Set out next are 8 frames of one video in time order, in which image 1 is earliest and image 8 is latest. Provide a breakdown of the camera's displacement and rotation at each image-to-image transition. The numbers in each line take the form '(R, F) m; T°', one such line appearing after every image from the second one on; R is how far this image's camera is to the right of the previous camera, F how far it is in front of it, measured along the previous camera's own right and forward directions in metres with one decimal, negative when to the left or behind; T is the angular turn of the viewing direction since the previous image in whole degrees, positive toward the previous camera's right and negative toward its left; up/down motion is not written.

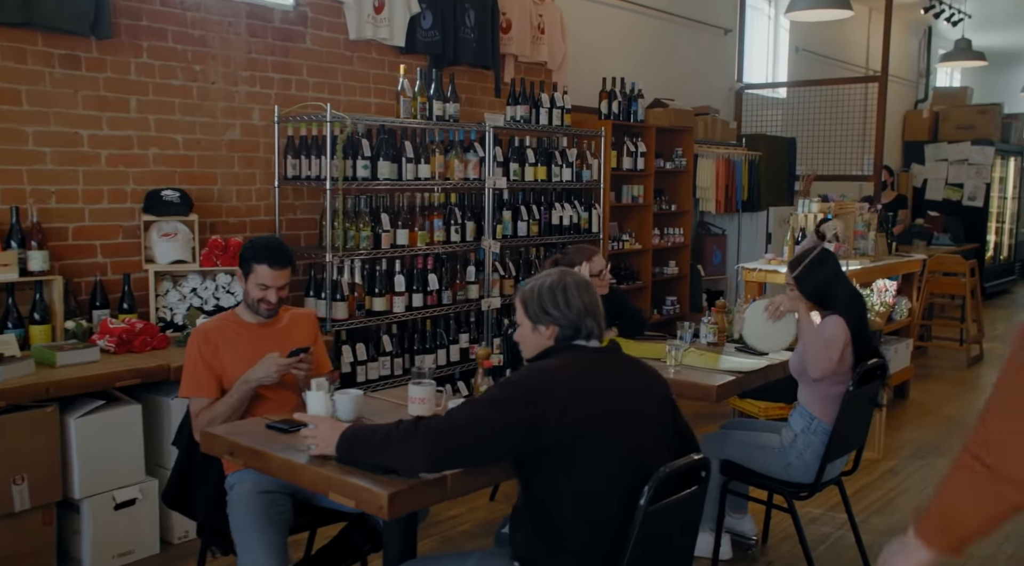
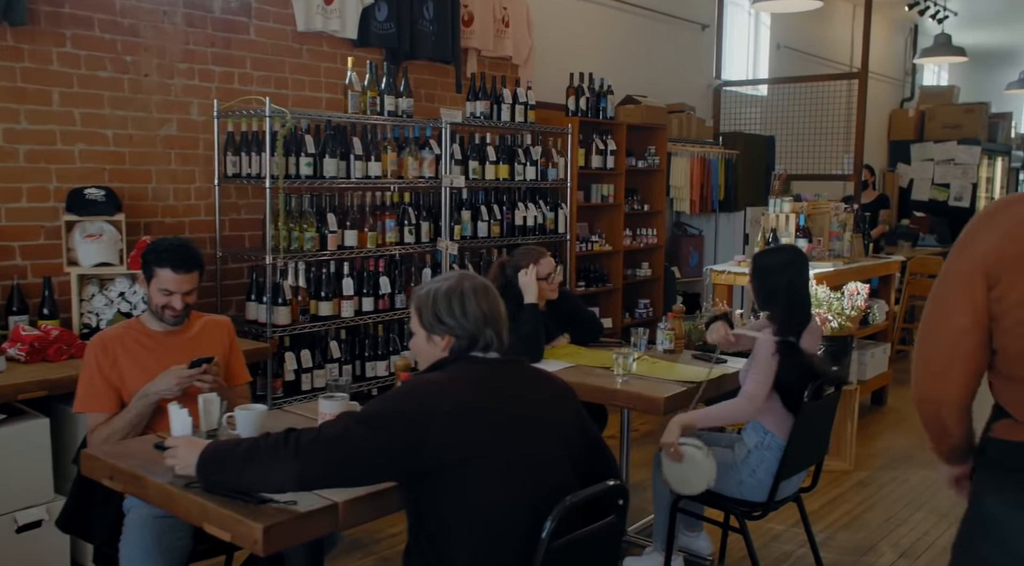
(+0.2, +0.2) m; 0°
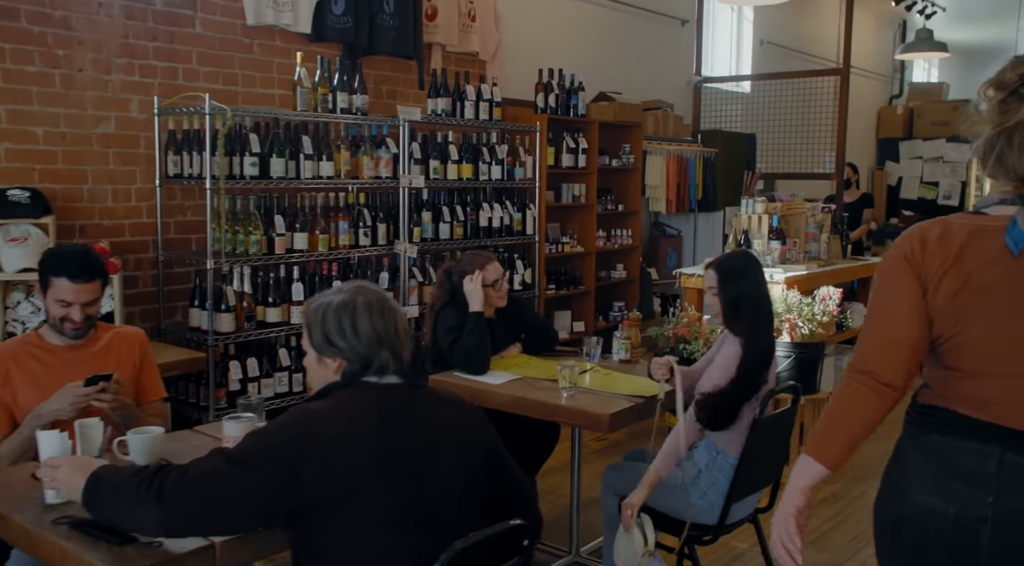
(+0.2, +0.2) m; 0°
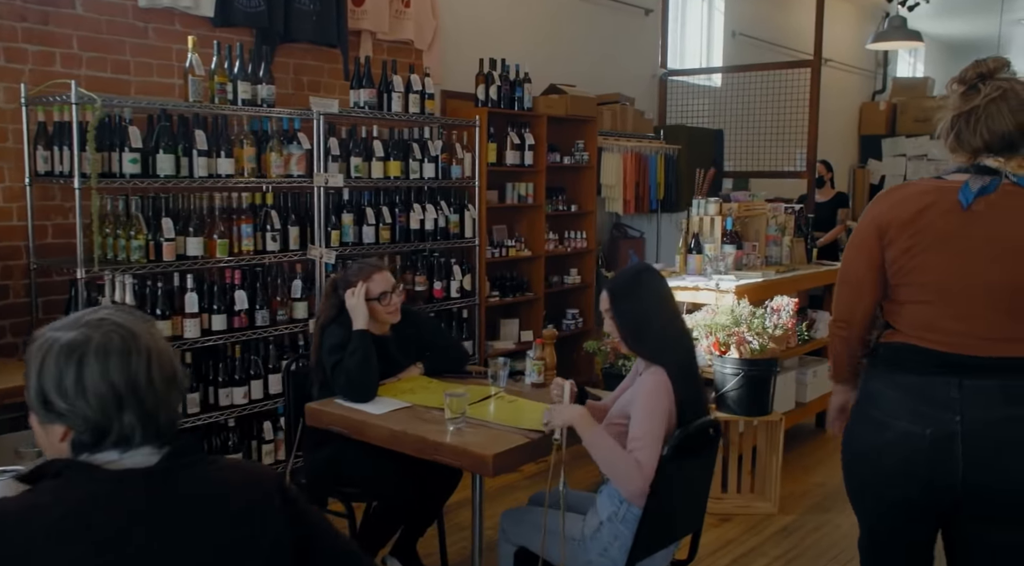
(+0.3, +0.4) m; 0°
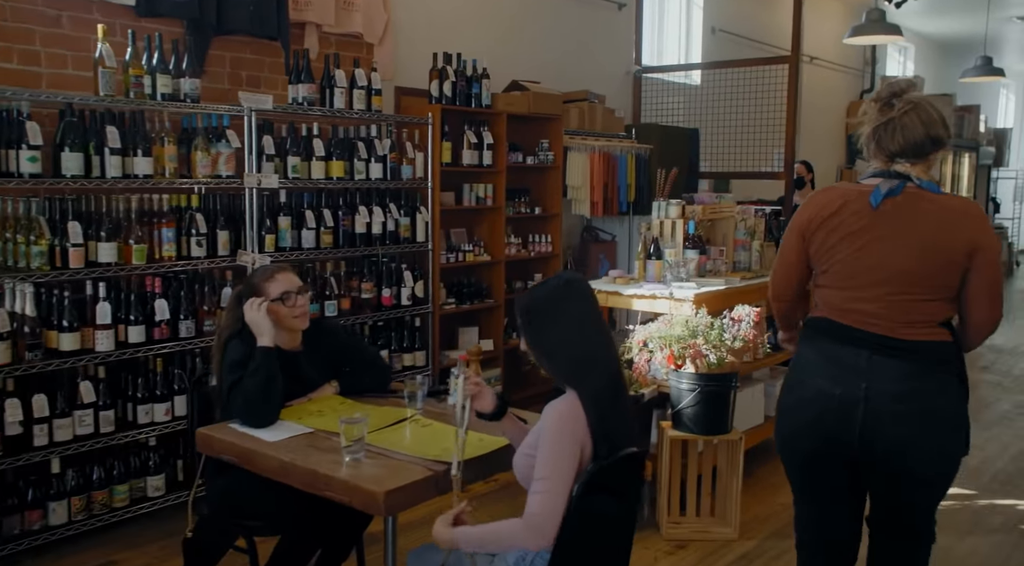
(+0.2, +0.3) m; 0°
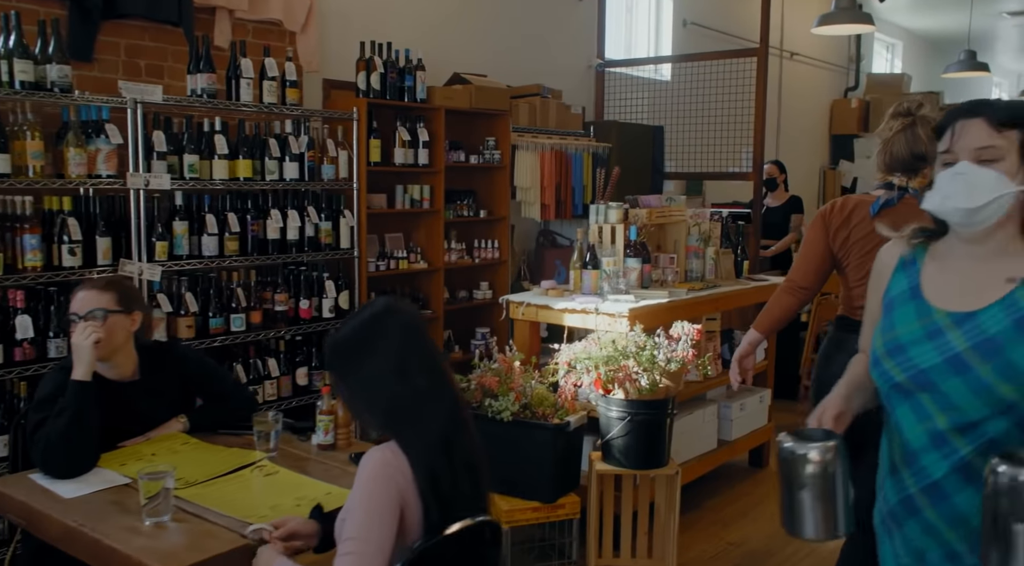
(+0.3, +0.4) m; 0°
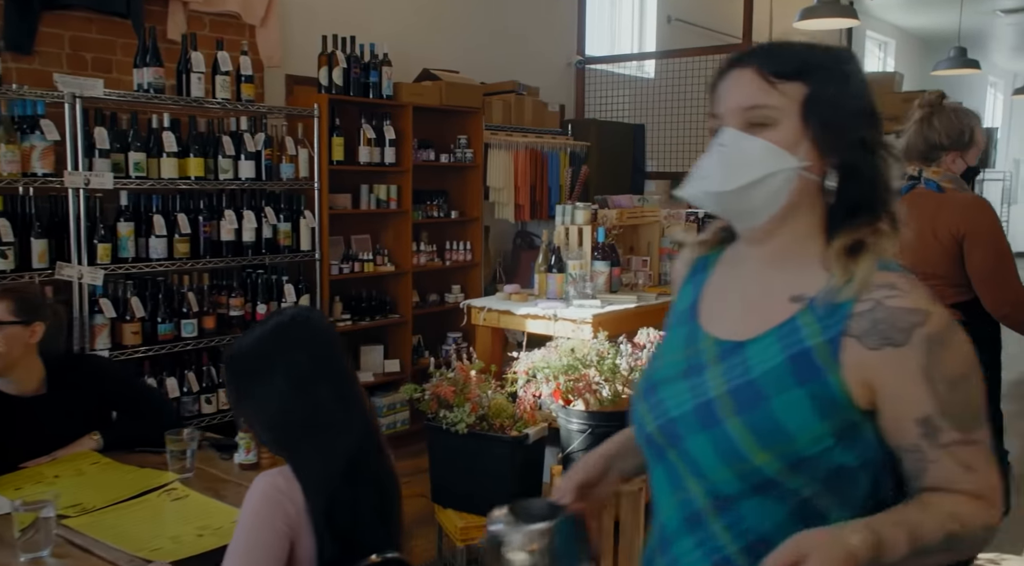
(+0.1, +0.2) m; 0°
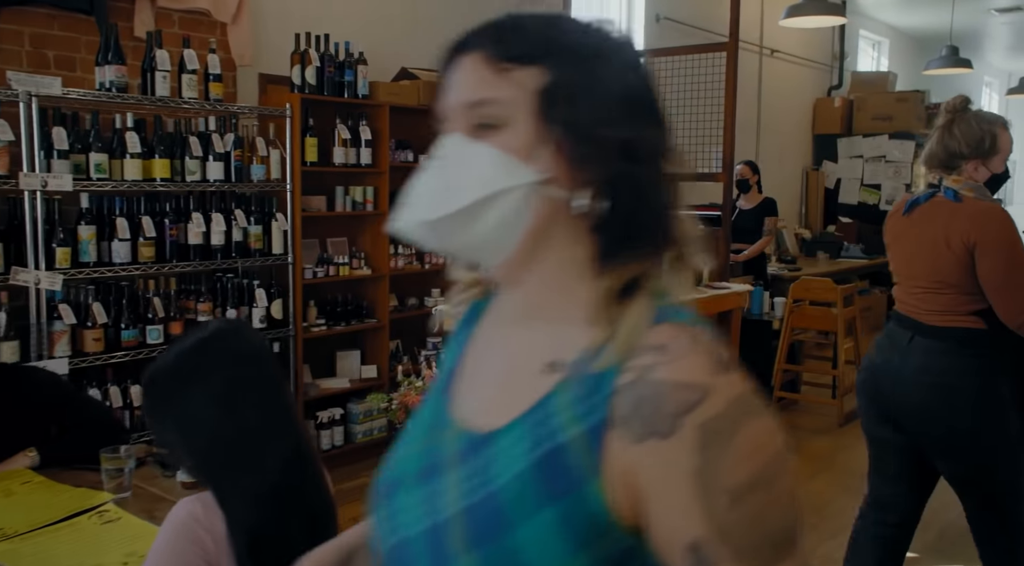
(+0.1, +0.1) m; 0°
